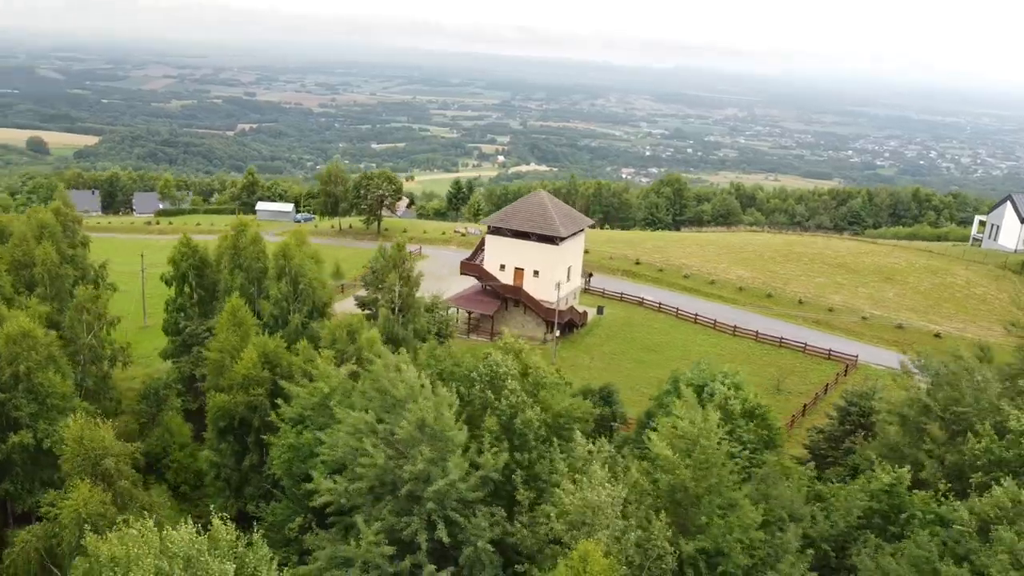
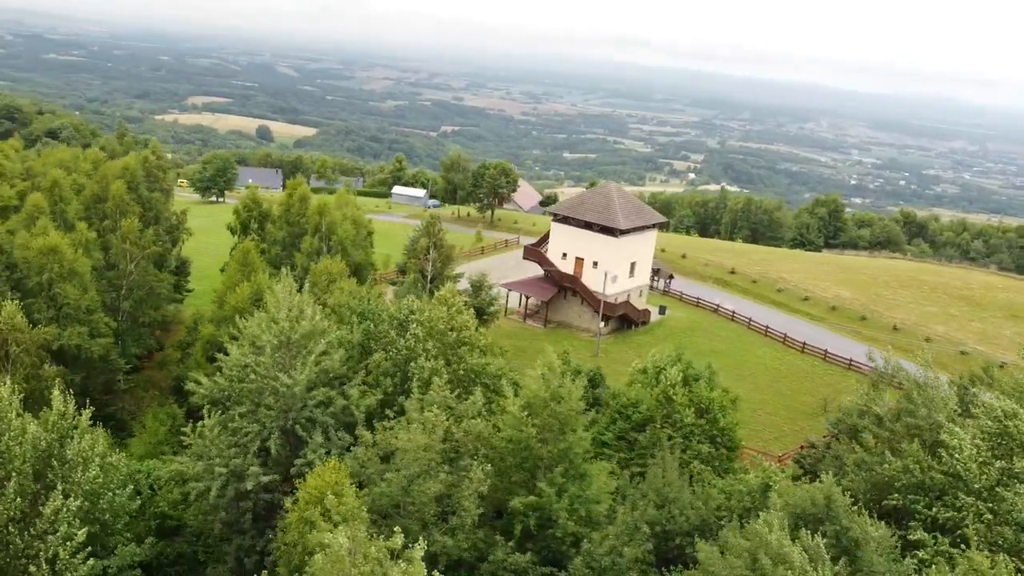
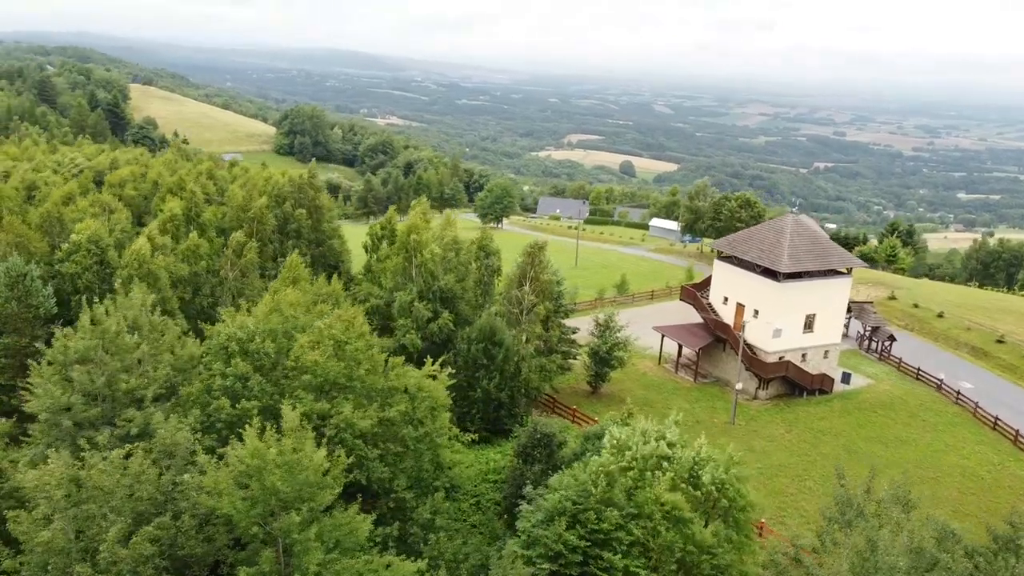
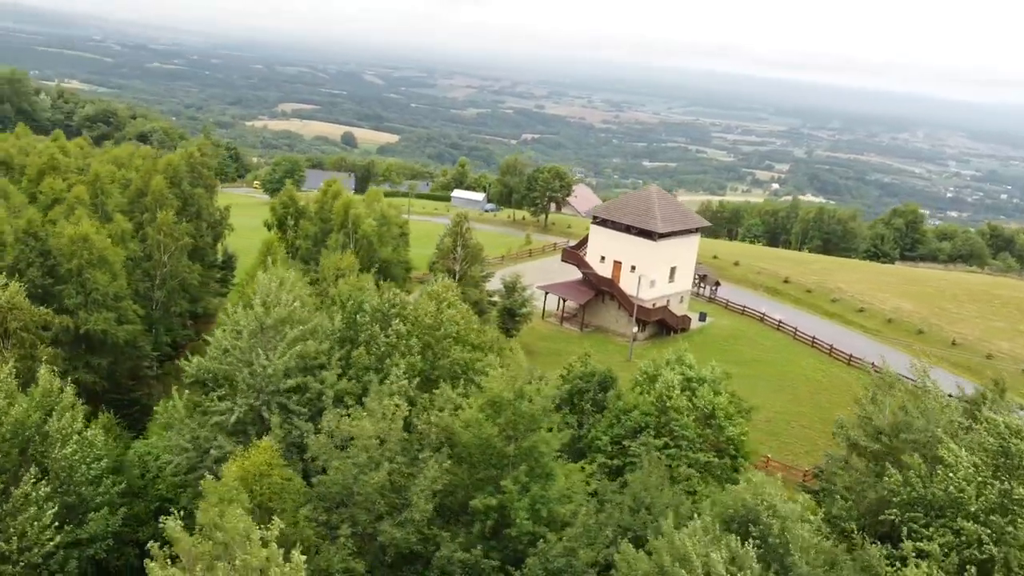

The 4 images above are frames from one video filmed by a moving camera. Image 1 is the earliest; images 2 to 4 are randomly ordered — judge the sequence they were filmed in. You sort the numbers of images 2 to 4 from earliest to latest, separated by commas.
2, 4, 3
